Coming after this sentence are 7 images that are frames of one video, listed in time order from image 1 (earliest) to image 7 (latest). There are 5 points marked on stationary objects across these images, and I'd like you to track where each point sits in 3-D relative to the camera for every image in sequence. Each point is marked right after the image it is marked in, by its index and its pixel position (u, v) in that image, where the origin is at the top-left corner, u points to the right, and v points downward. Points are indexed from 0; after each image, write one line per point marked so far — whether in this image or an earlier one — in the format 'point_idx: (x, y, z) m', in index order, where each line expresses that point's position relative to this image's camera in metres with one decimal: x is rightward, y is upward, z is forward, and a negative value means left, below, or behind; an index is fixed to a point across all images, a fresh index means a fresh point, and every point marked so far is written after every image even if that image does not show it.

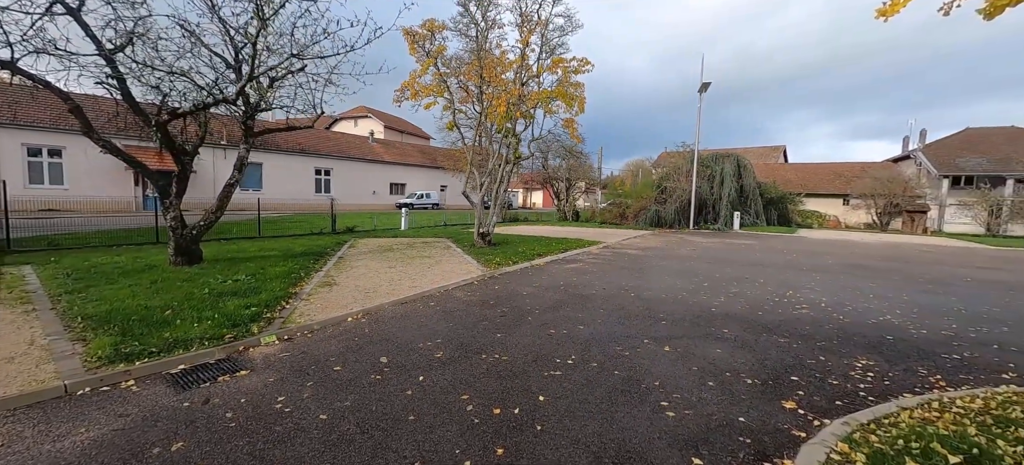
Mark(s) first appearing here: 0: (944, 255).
0: (+13.9, -0.7, +11.9) m
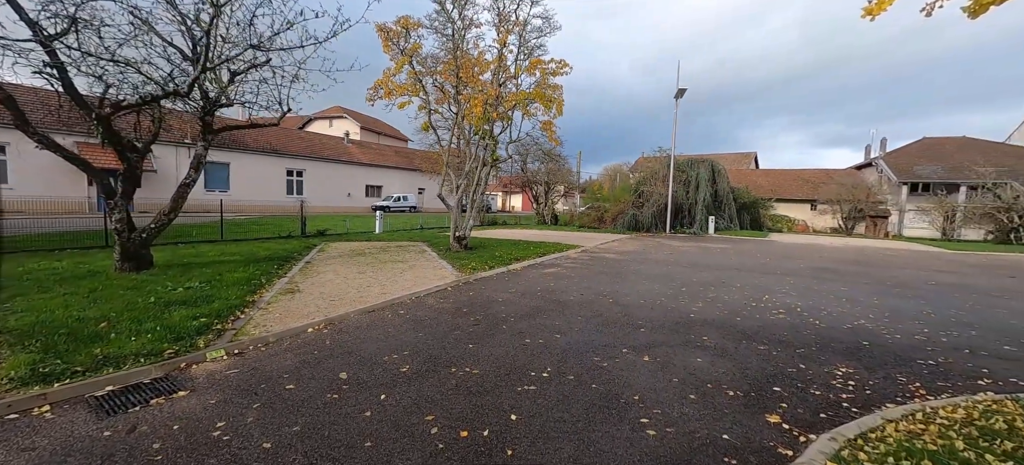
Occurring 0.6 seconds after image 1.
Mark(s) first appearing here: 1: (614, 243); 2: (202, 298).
0: (+13.2, -0.9, +12.4) m
1: (+4.3, -0.5, +15.8) m
2: (-4.9, -1.0, +5.8) m
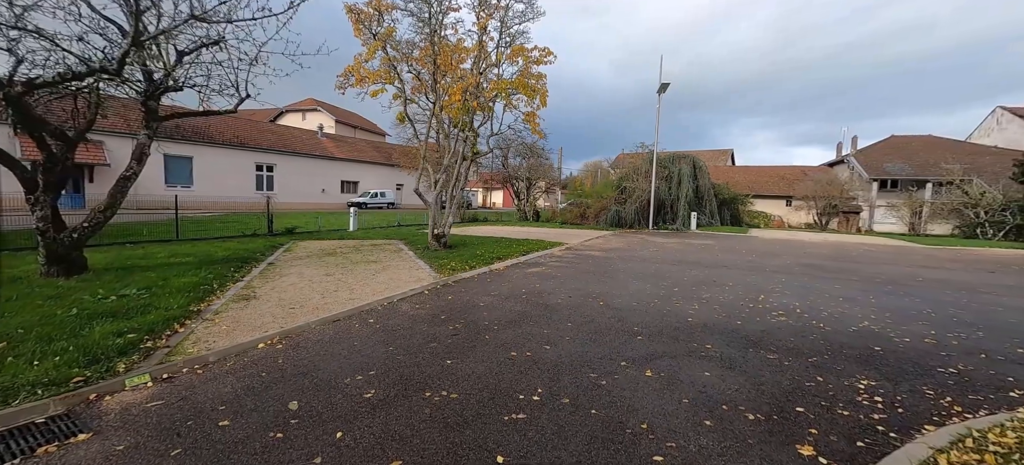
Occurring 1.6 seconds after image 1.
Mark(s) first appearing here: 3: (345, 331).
0: (+12.6, -0.7, +12.5) m
1: (+3.5, -0.3, +15.5) m
2: (-5.1, -1.0, +5.1) m
3: (-2.1, -1.2, +4.6) m
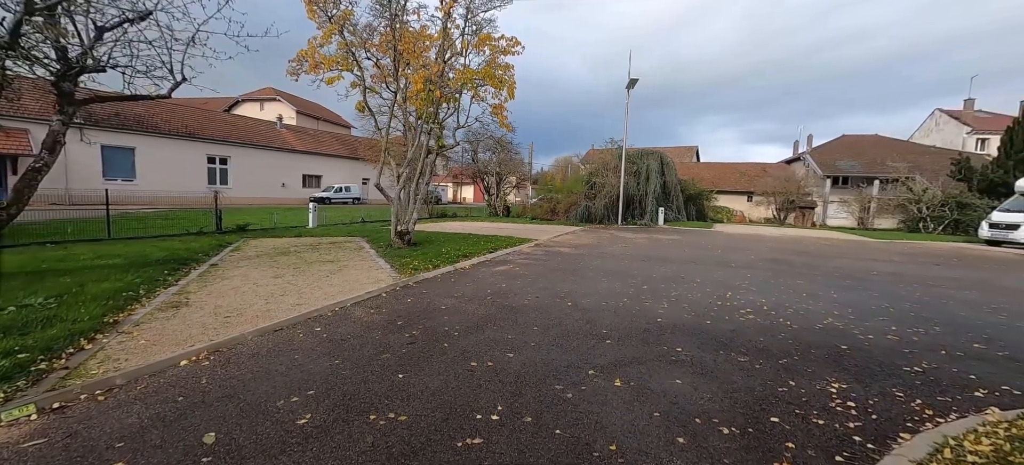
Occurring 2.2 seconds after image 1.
0: (+11.5, -0.5, +13.1) m
1: (+2.3, -0.1, +15.4) m
2: (-5.5, -1.0, +4.3) m
3: (-2.5, -1.2, +4.1) m
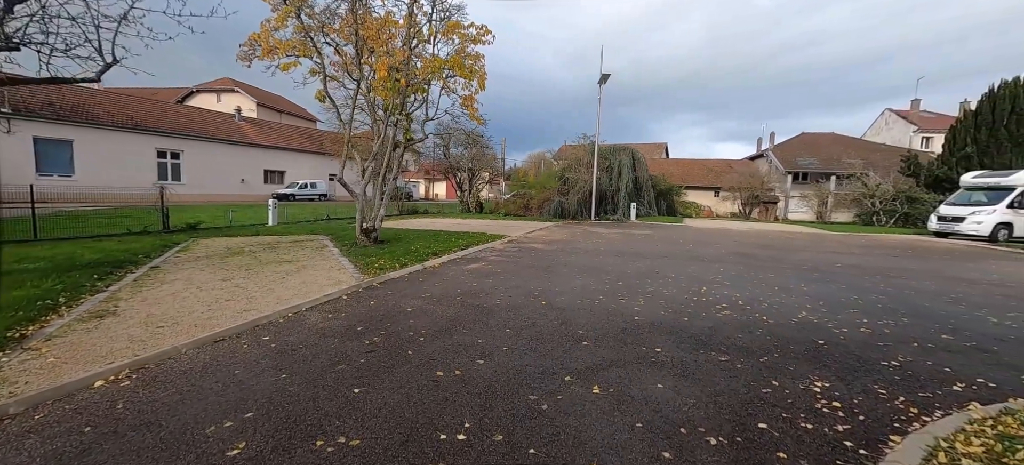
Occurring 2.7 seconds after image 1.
0: (+10.6, -0.3, +13.5) m
1: (+1.2, 0.0, +15.2) m
2: (-5.9, -1.1, +3.7) m
3: (-2.8, -1.2, +3.7) m
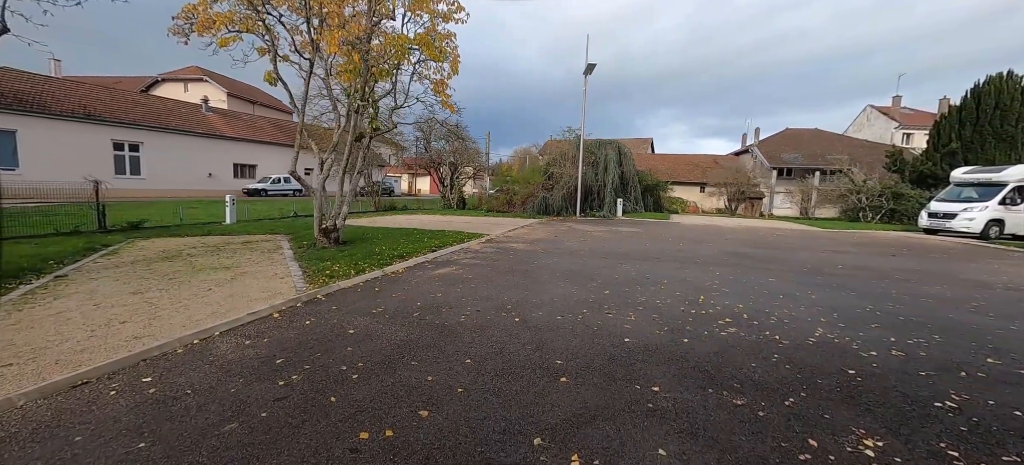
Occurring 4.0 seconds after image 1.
0: (+9.9, -0.2, +13.0) m
1: (+0.4, +0.1, +14.4) m
2: (-6.2, -1.1, +2.6) m
3: (-3.1, -1.3, +2.7) m
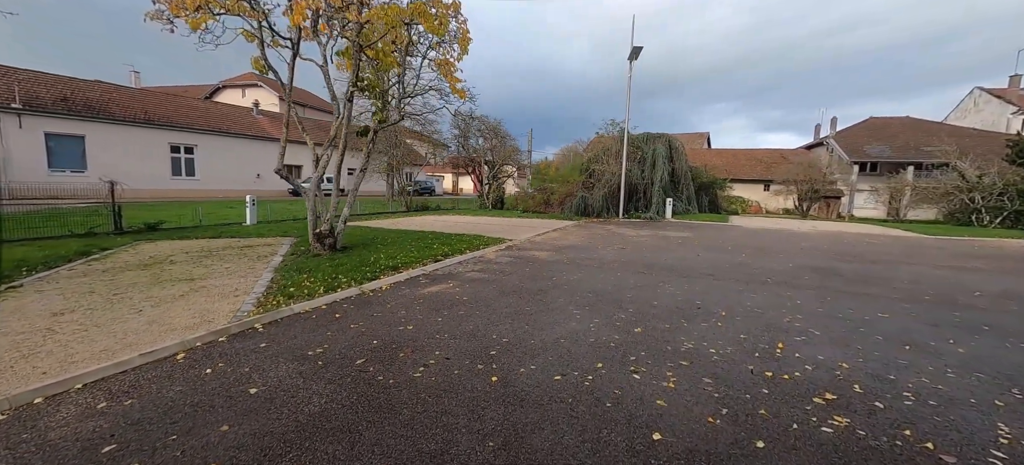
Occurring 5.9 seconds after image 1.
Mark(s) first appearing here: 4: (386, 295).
0: (+10.6, -0.4, +10.4) m
1: (+1.4, 0.0, +12.9) m
2: (-6.6, -1.2, +2.0) m
3: (-3.5, -1.4, +1.7) m
4: (-1.8, -0.9, +5.3) m
